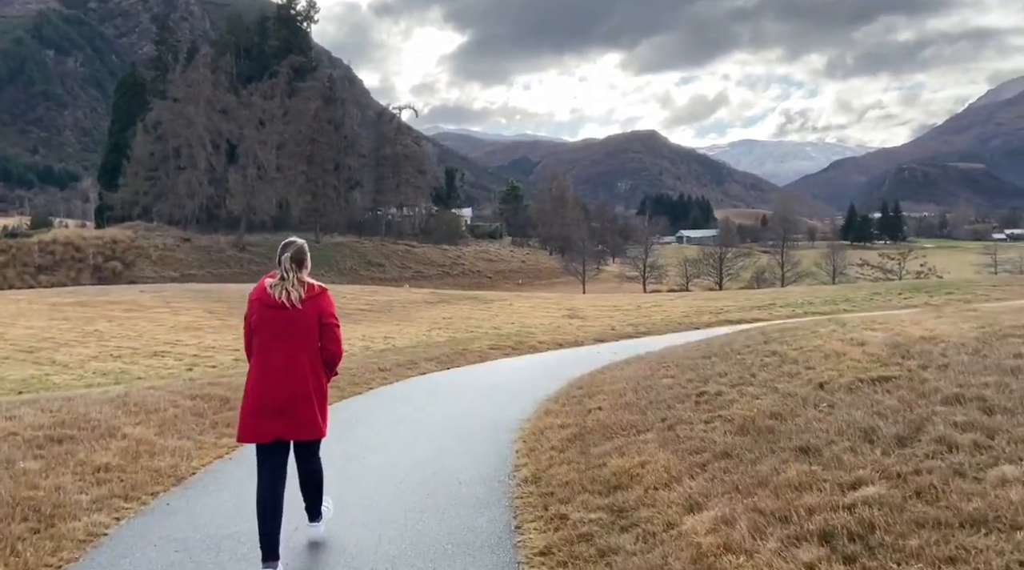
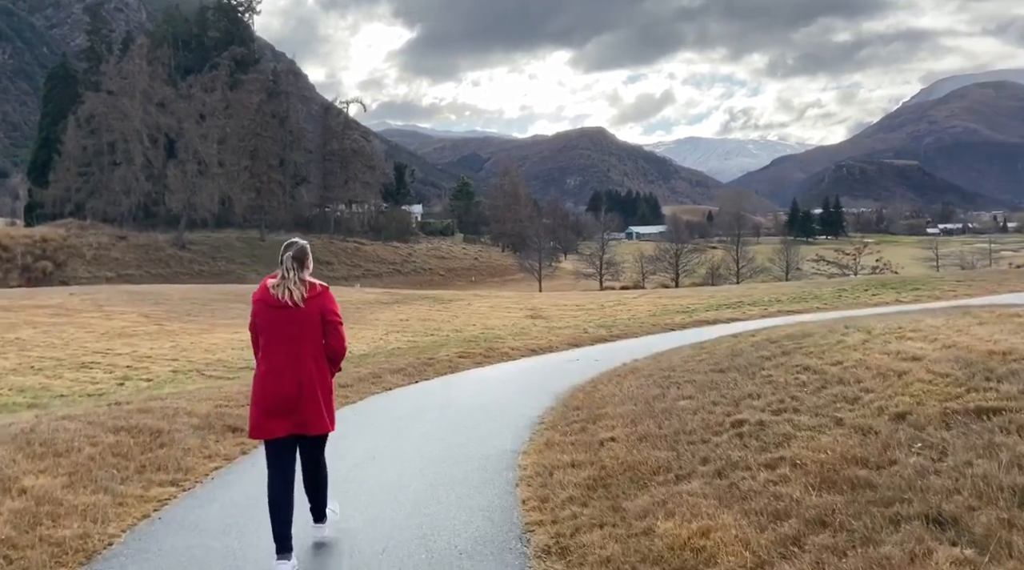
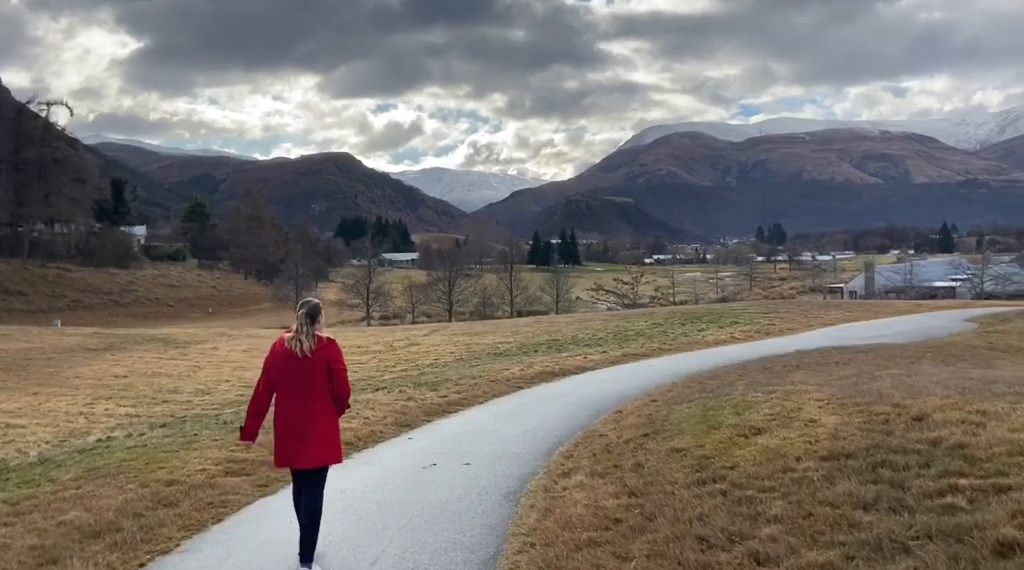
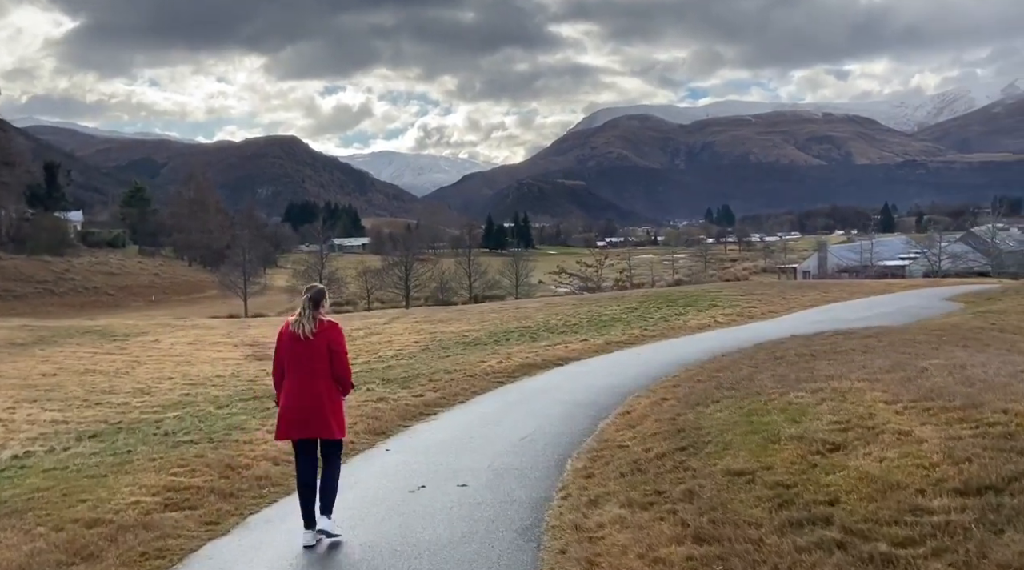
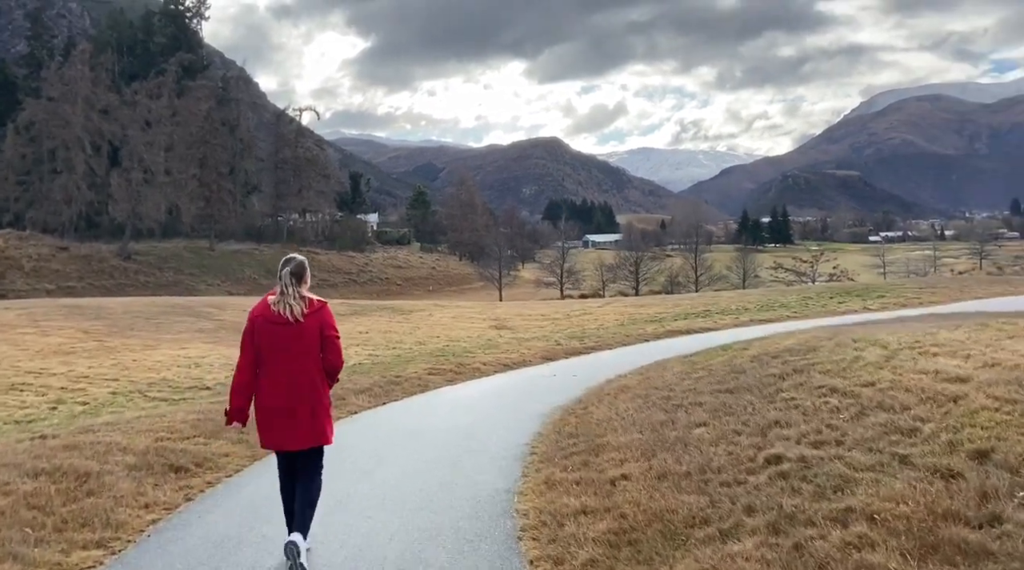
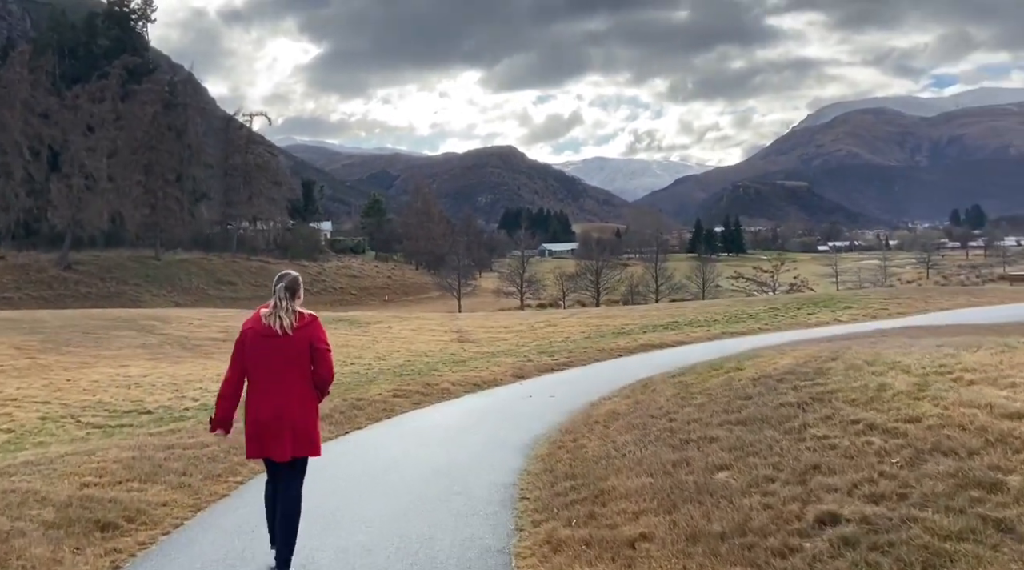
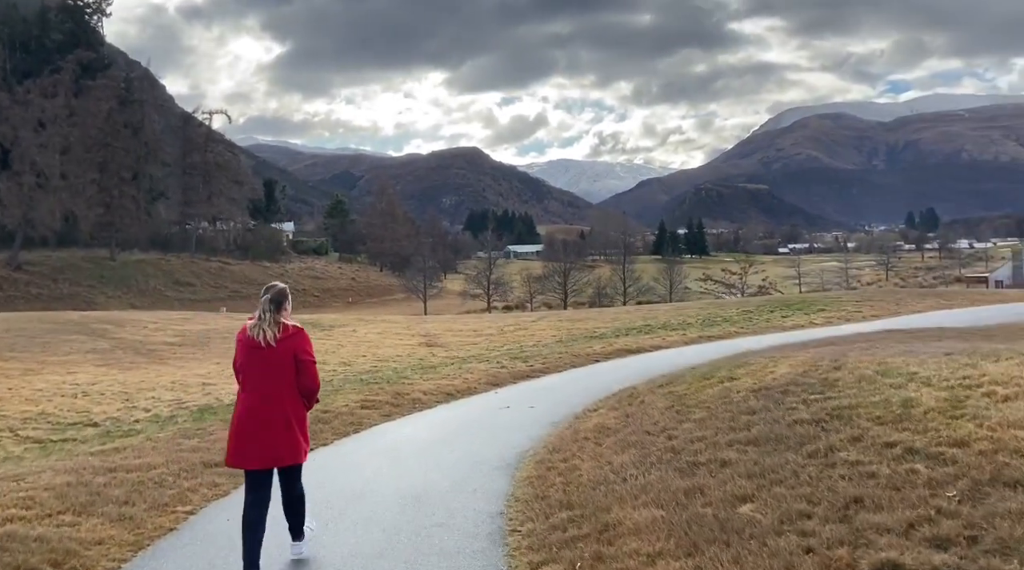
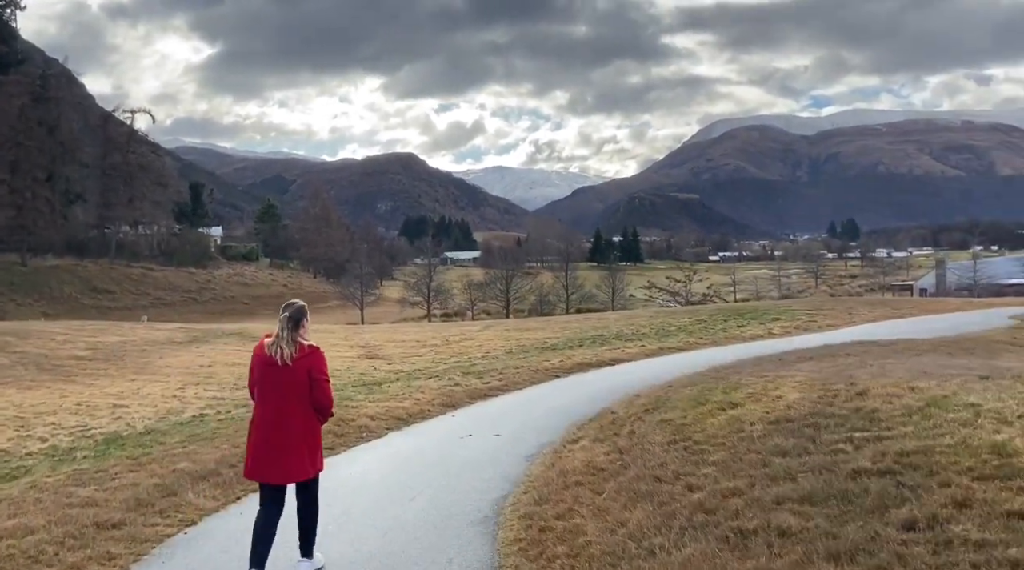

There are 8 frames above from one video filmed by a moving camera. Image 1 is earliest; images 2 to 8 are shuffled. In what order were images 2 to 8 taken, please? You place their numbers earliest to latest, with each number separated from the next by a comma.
2, 5, 6, 7, 8, 3, 4
